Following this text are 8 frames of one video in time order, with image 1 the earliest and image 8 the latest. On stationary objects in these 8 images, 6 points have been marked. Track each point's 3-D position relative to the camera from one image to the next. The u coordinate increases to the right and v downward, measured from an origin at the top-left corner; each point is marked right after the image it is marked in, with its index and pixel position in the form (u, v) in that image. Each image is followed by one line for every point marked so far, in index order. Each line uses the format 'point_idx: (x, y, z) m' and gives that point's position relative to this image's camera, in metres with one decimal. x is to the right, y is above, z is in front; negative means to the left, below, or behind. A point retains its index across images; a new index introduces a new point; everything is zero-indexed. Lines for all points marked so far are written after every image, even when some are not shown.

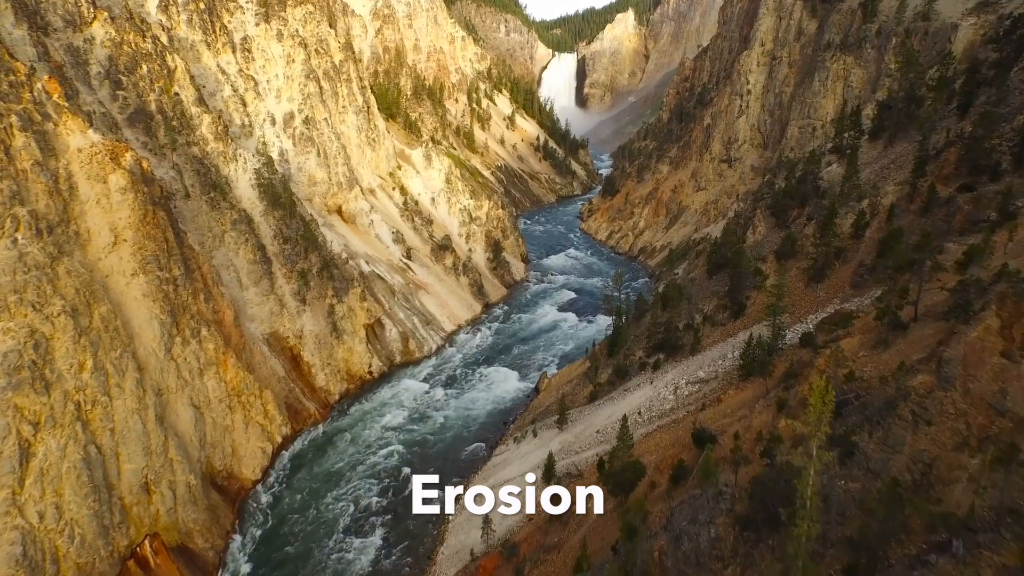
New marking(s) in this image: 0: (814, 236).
0: (+12.2, +2.1, +18.1) m
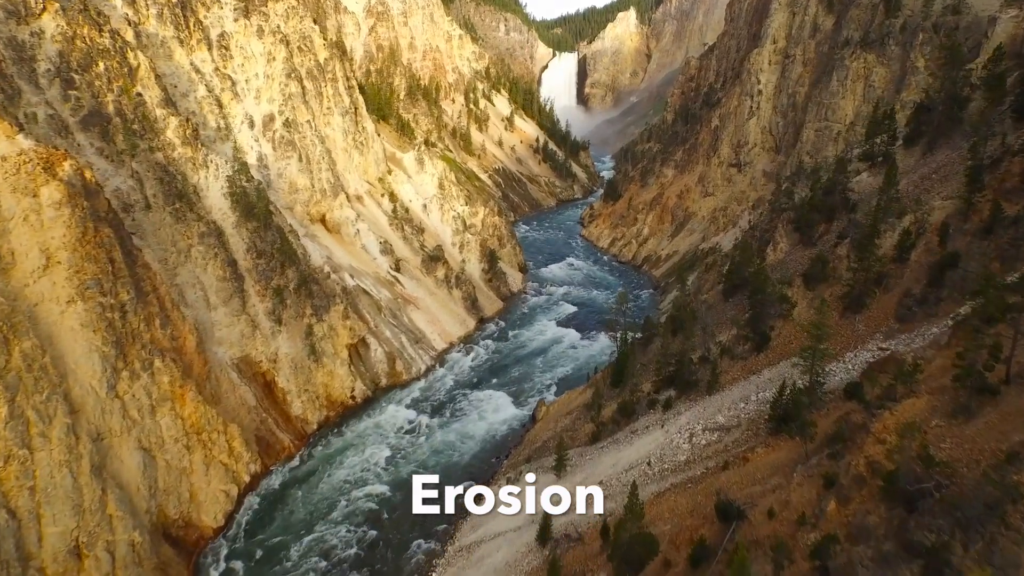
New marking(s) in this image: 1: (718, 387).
0: (+11.9, +1.1, +15.9) m
1: (+7.1, -3.4, +15.5) m
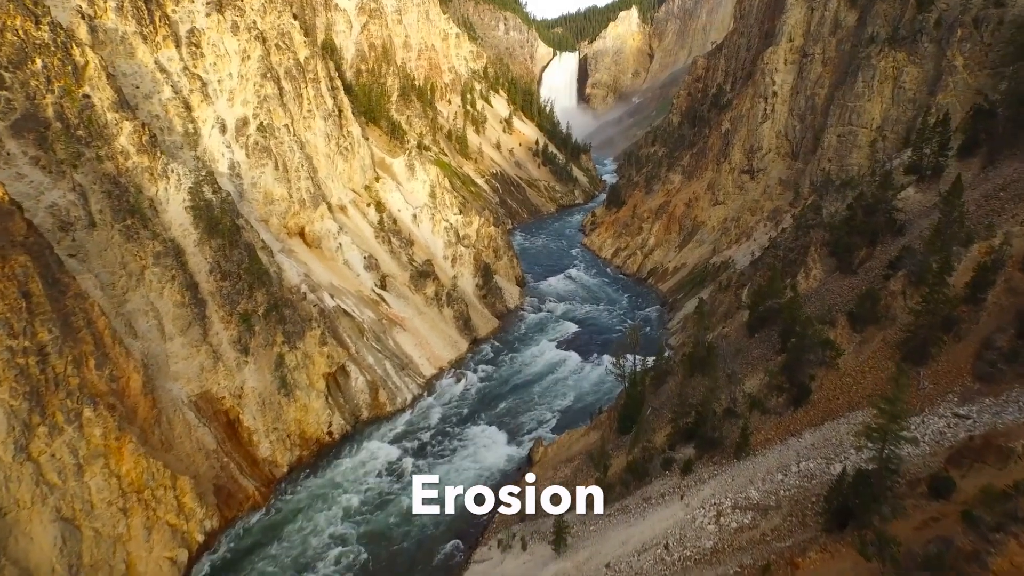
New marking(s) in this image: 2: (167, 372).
0: (+11.6, -0.2, +13.3) m
1: (+6.8, -4.7, +13.0) m
2: (-14.8, -3.6, +19.2) m
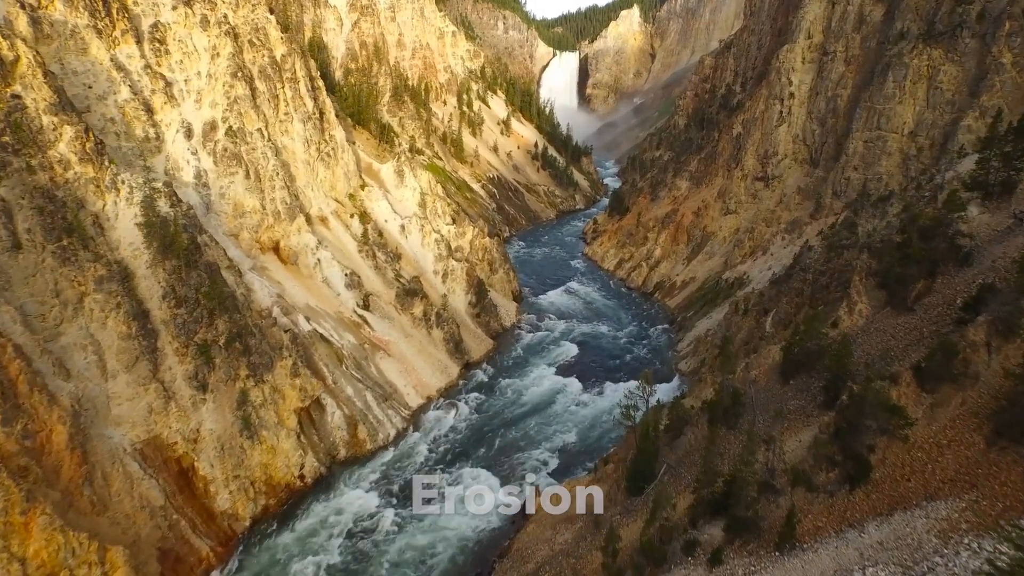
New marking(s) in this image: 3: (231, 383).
0: (+11.4, -1.4, +10.7) m
1: (+6.6, -5.9, +10.4) m
2: (-15.1, -4.8, +16.6) m
3: (-12.3, -4.1, +19.6) m
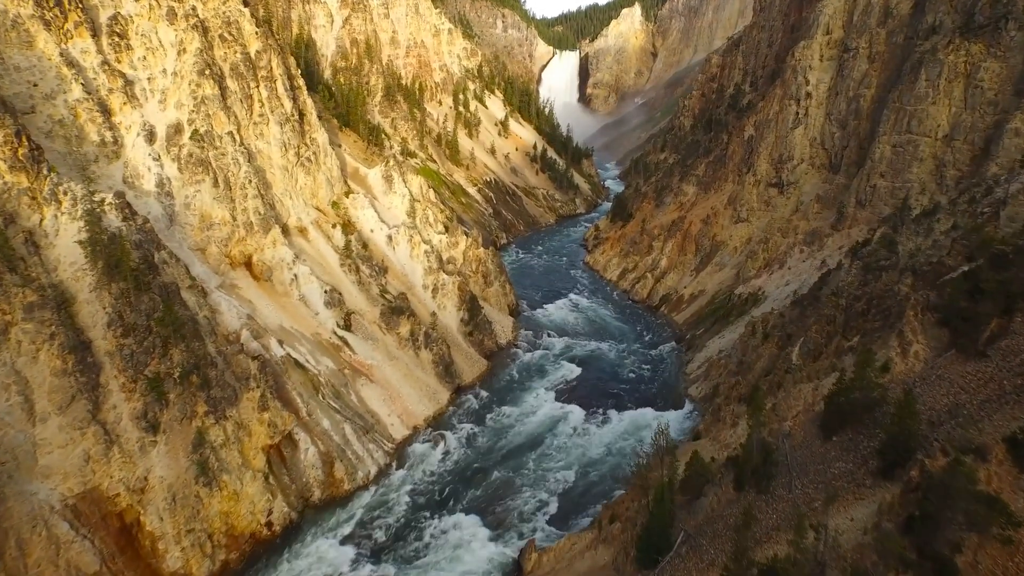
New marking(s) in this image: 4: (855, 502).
0: (+11.1, -2.4, +8.4) m
1: (+6.3, -6.9, +8.1) m
2: (-15.4, -5.8, +14.4) m
3: (-12.6, -5.1, +17.3) m
4: (+7.8, -5.0, +10.3) m
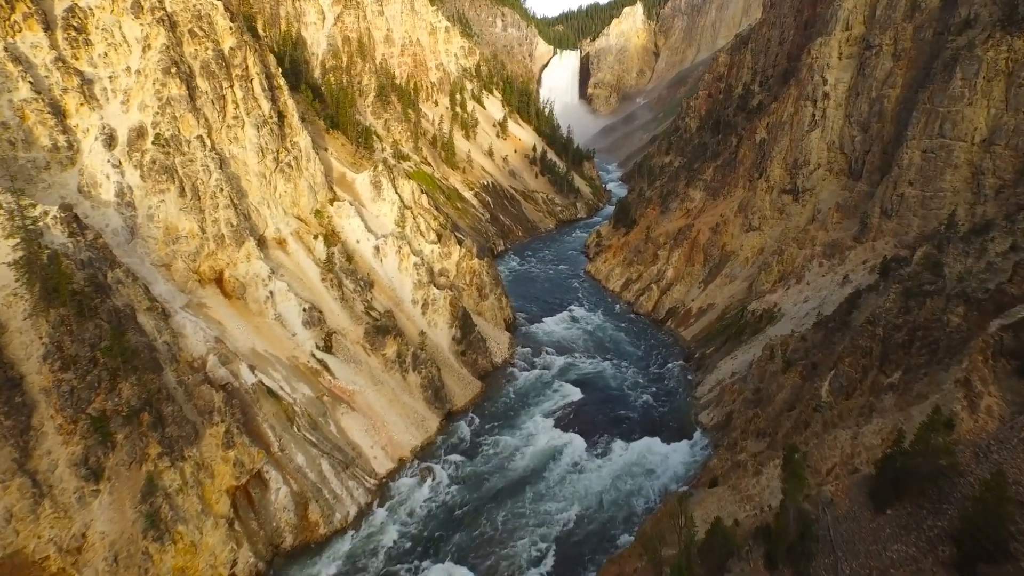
0: (+10.8, -3.3, +6.4) m
1: (+6.0, -7.8, +6.1) m
2: (-15.6, -6.7, +12.4) m
3: (-12.9, -6.0, +15.3) m
4: (+7.6, -5.9, +8.3) m
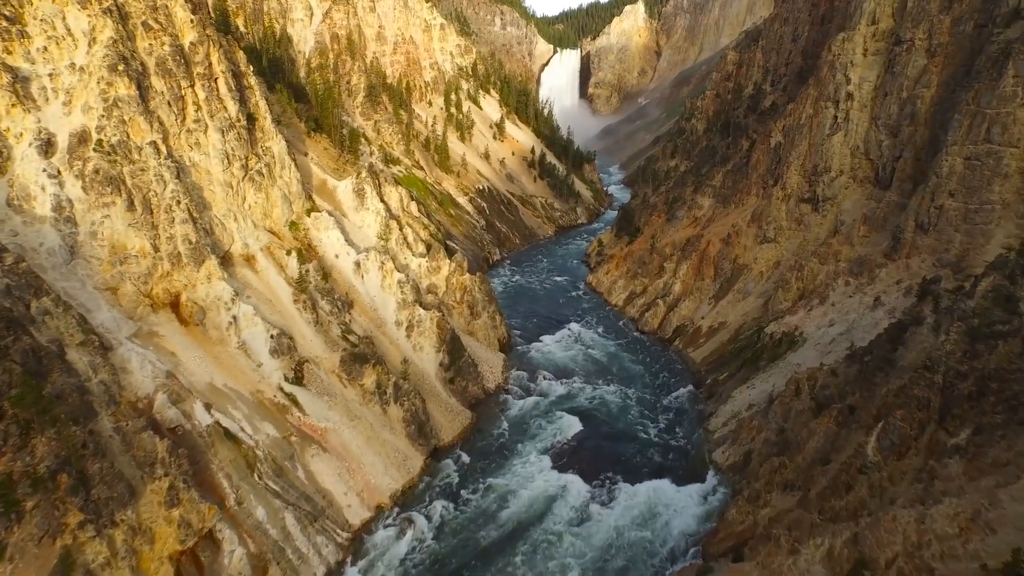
0: (+10.5, -4.4, +4.0) m
1: (+5.7, -8.9, +3.7) m
2: (-16.0, -7.8, +9.9) m
3: (-13.2, -7.1, +12.9) m
4: (+7.2, -7.0, +5.9) m
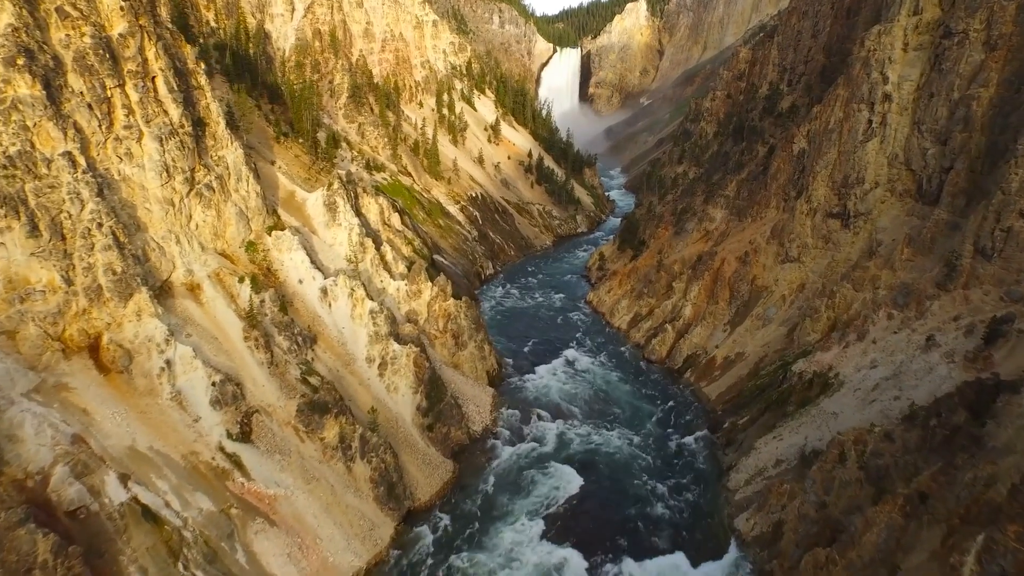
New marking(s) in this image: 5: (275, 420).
0: (+9.9, -5.8, +0.8) m
1: (+5.1, -10.4, +0.4) m
2: (-16.5, -9.2, +6.7) m
3: (-13.7, -8.6, +9.7) m
4: (+6.7, -8.4, +2.7) m
5: (-9.5, -5.2, +17.9) m
